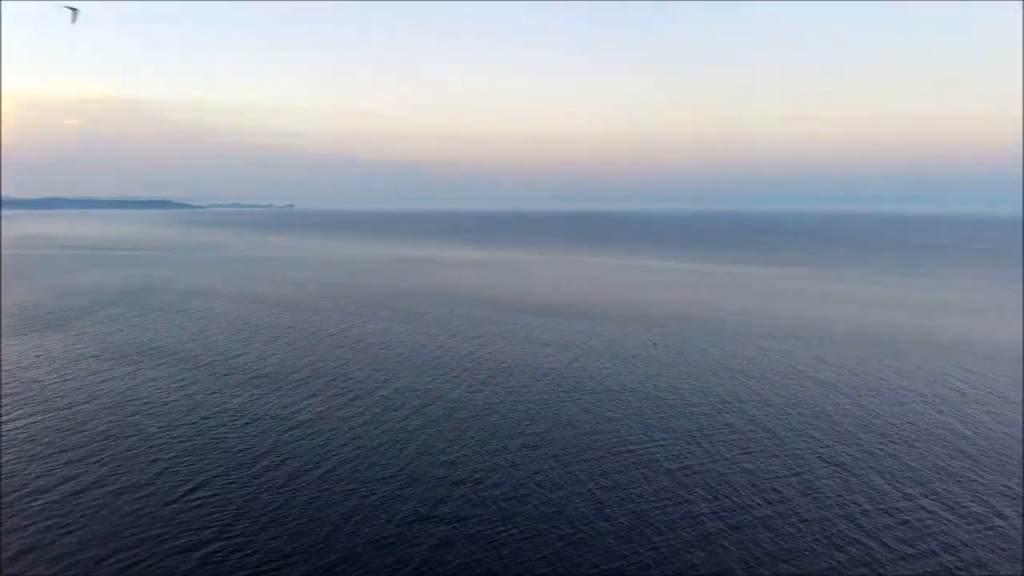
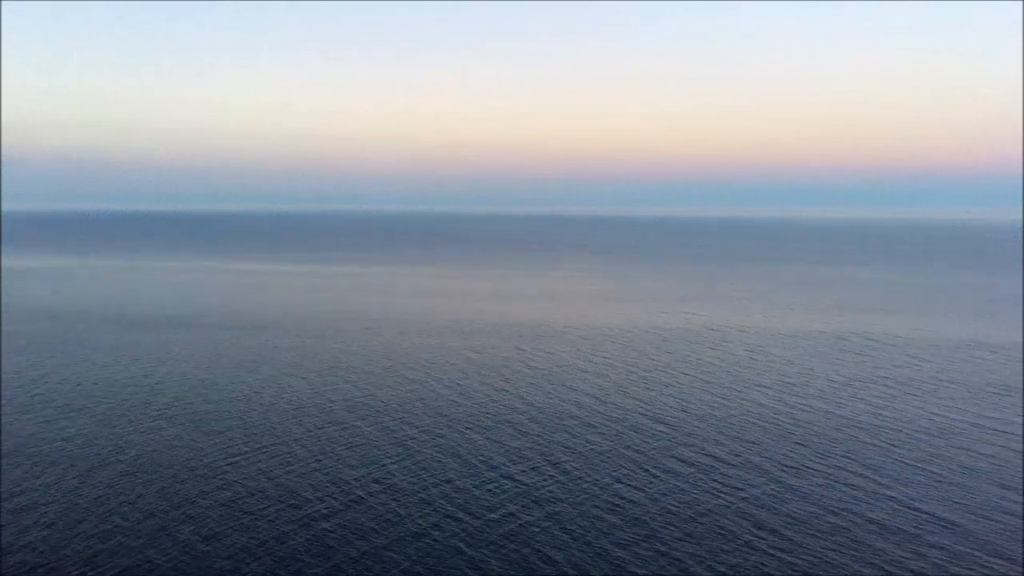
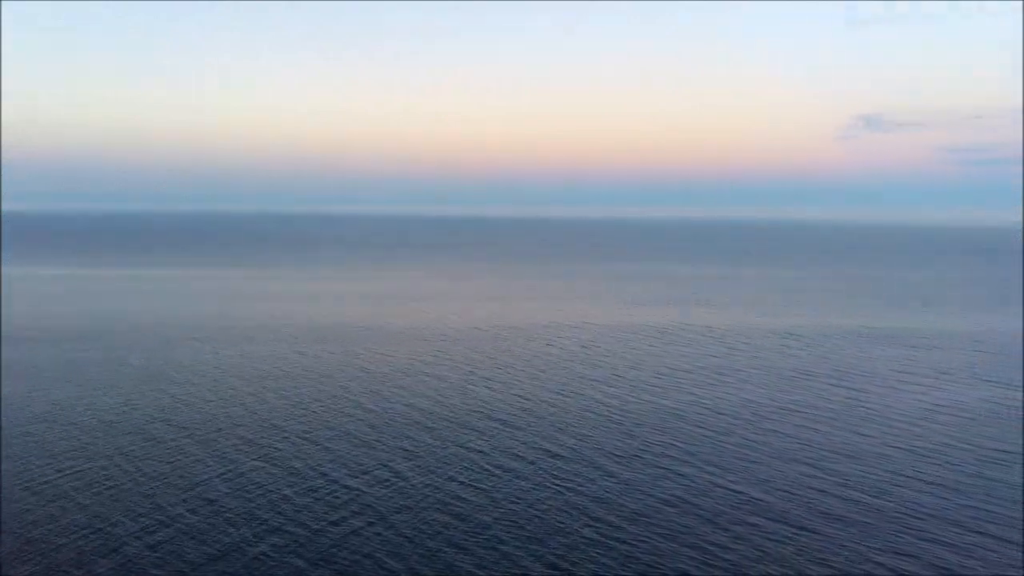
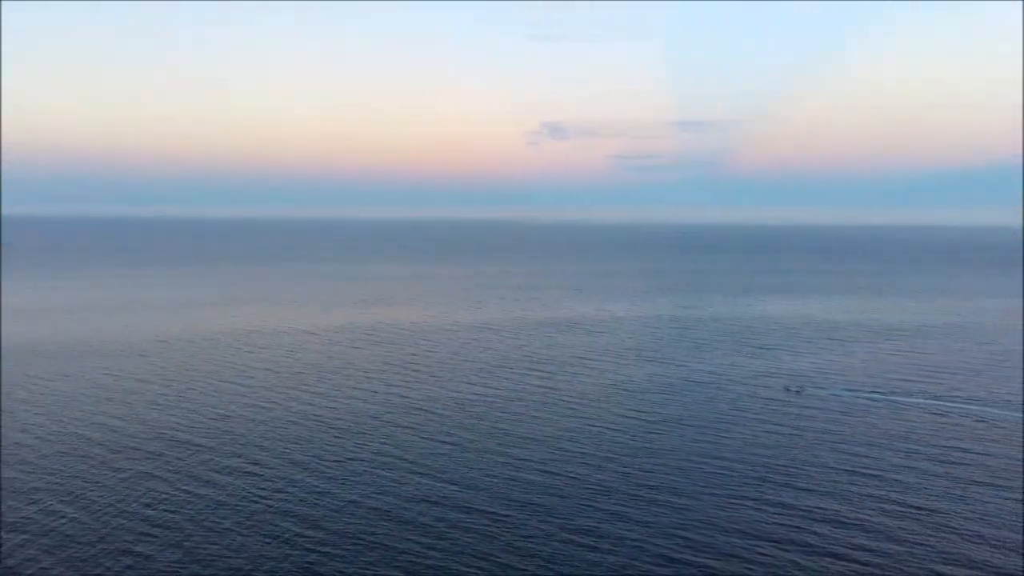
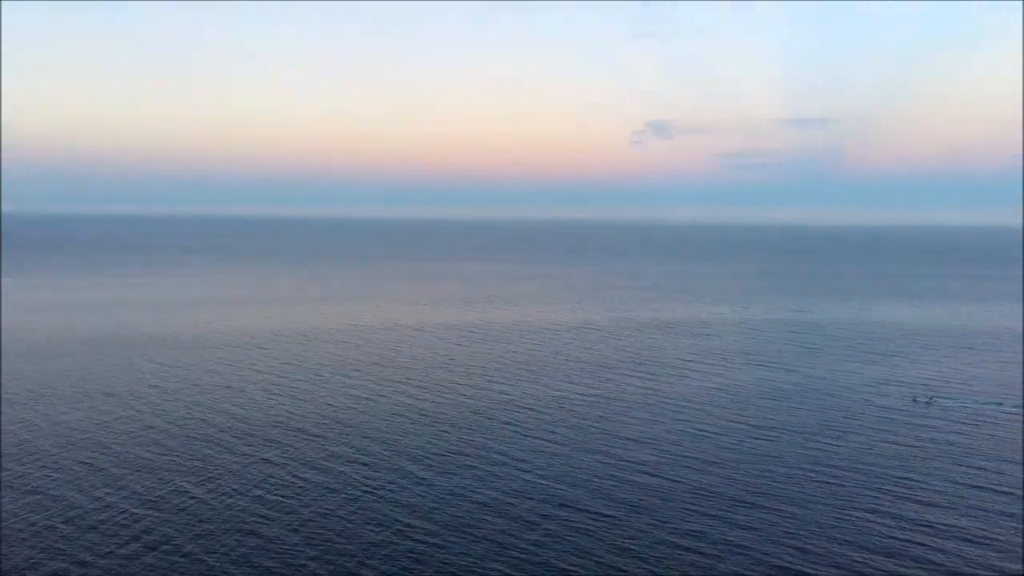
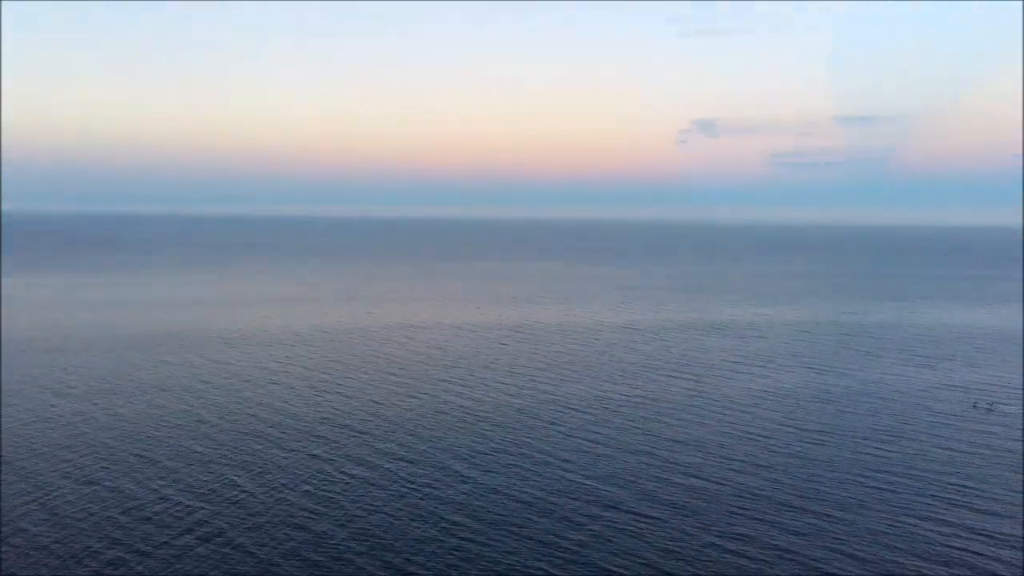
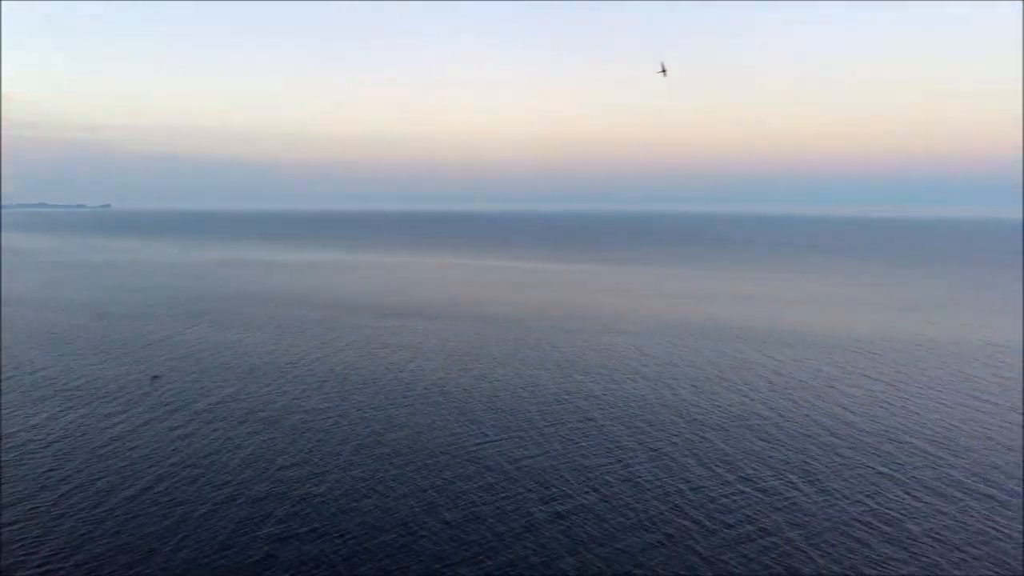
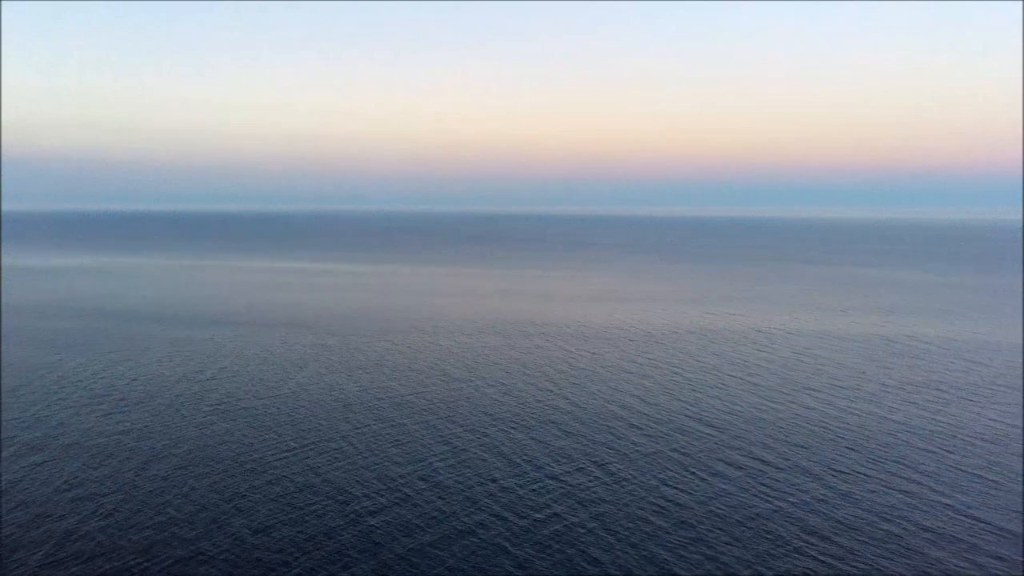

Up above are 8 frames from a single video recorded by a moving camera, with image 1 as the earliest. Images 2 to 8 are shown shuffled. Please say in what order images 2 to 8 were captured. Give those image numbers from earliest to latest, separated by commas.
7, 8, 2, 3, 6, 5, 4
